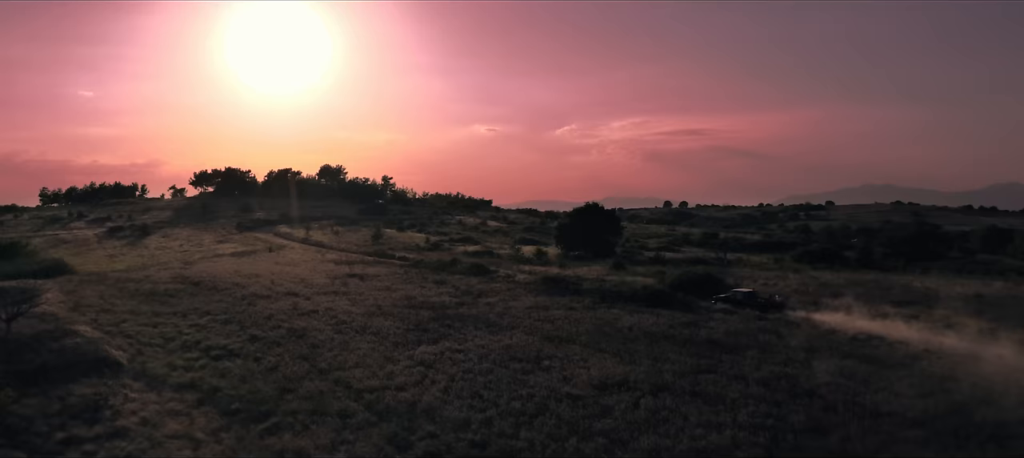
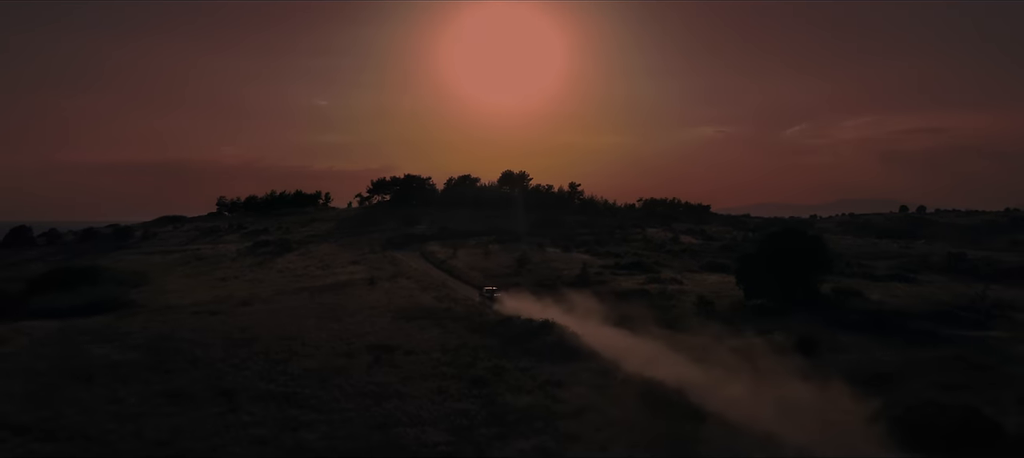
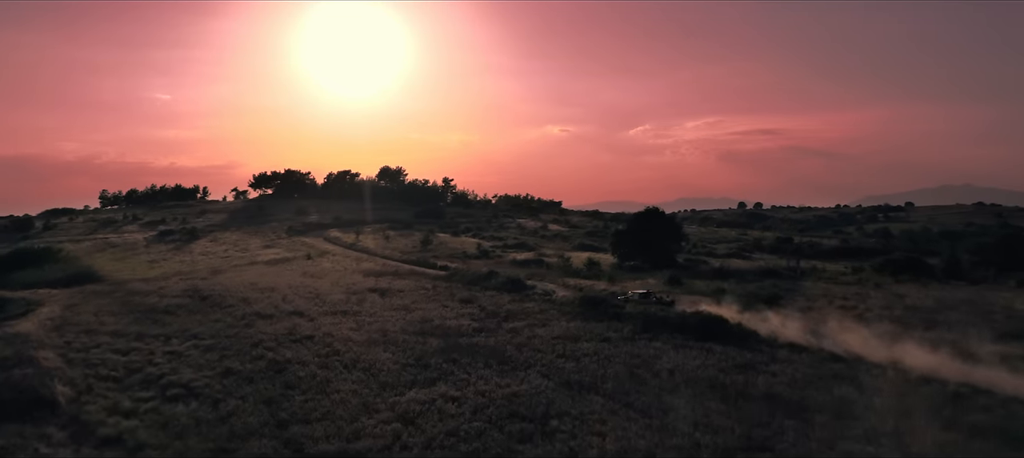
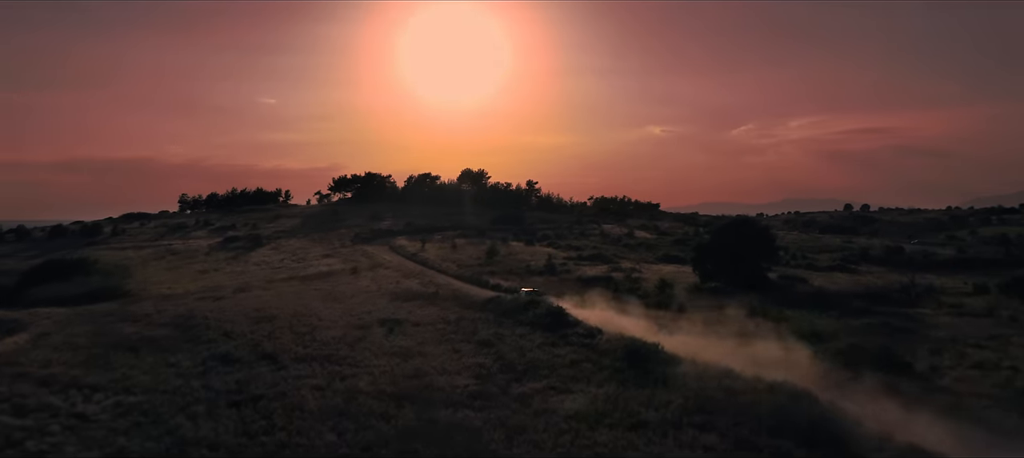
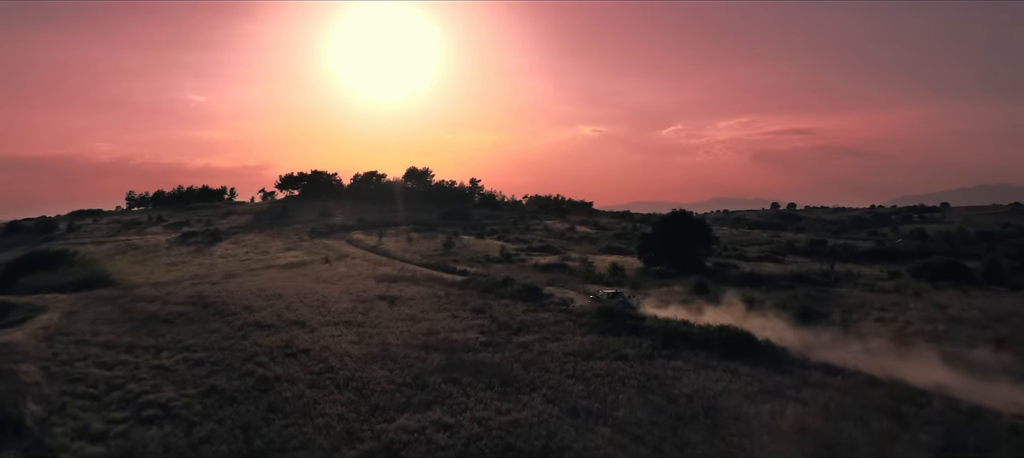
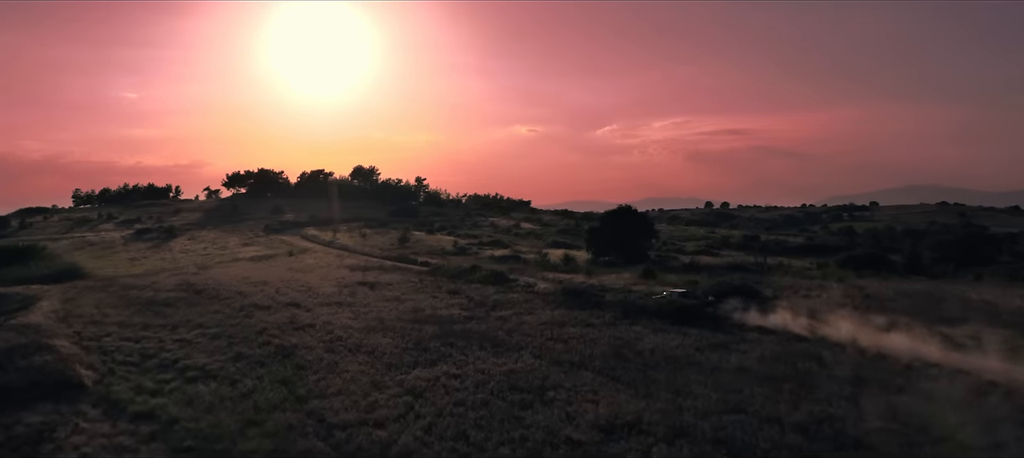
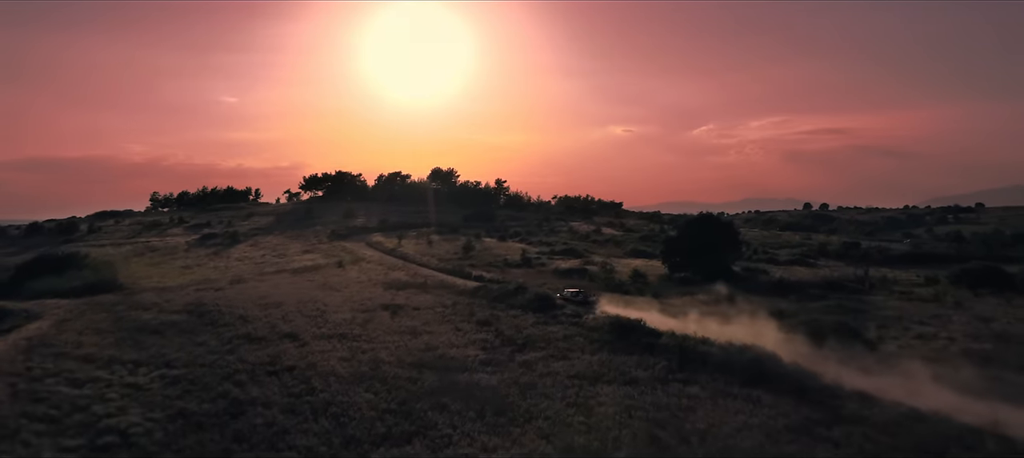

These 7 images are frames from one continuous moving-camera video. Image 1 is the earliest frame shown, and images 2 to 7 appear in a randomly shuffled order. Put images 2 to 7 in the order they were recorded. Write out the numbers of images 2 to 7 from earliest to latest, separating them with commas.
6, 3, 5, 7, 4, 2
